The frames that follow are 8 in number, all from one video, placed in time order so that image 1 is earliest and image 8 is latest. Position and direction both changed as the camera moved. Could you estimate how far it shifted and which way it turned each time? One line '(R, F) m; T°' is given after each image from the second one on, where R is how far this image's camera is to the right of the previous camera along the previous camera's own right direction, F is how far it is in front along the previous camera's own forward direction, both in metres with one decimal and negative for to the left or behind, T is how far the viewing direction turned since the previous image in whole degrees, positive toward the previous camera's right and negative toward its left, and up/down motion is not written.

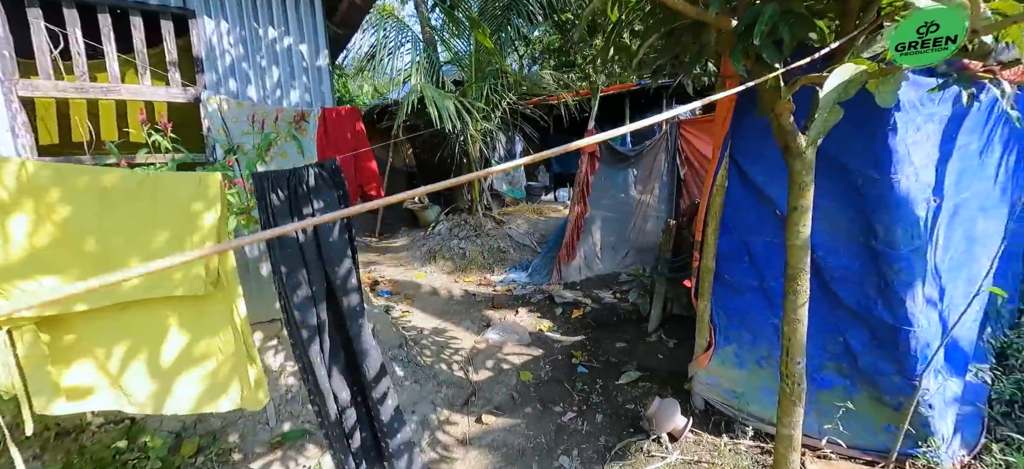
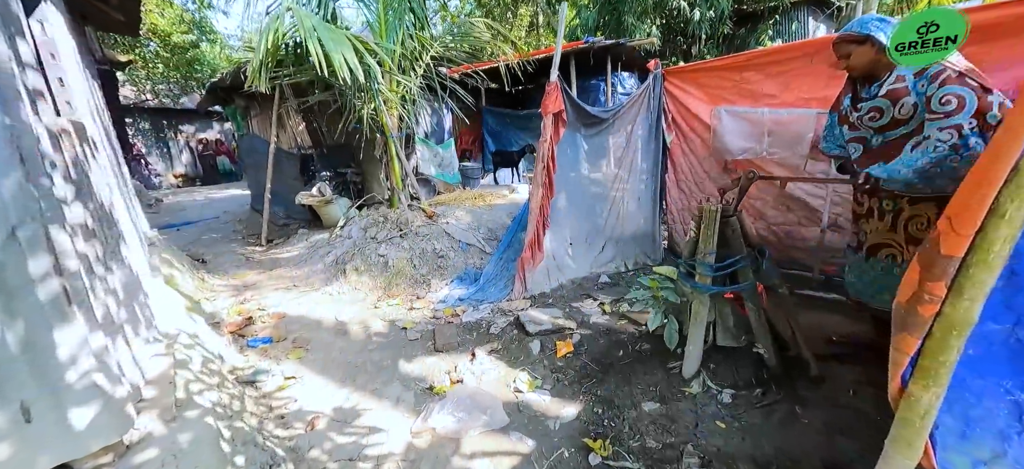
(-0.1, +1.4) m; +10°
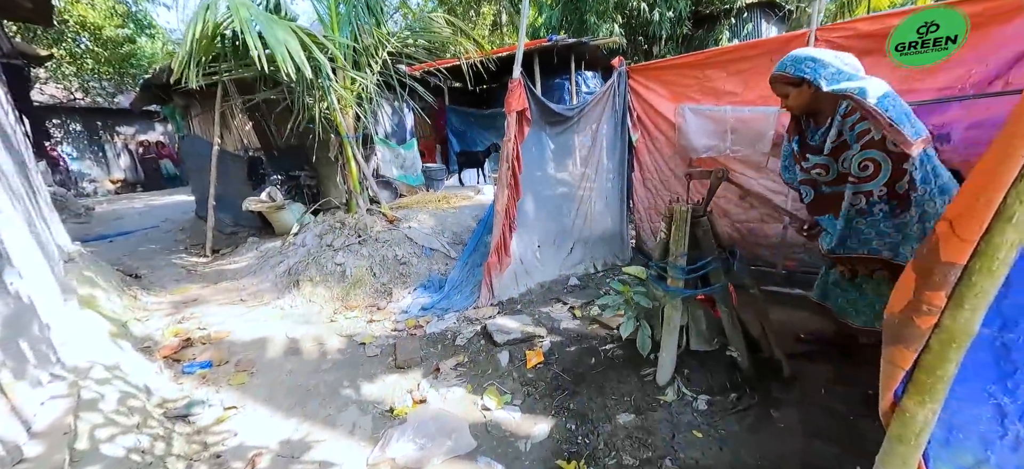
(0.0, +0.1) m; +4°
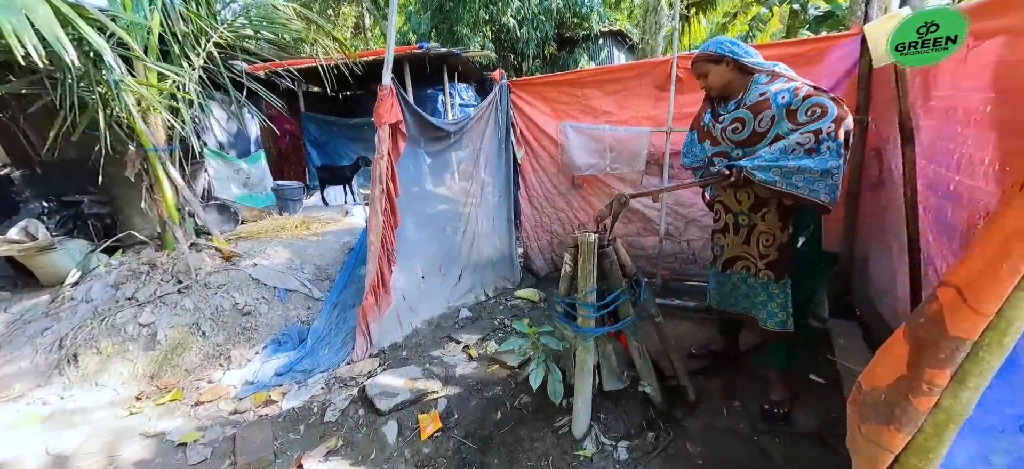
(0.0, +0.4) m; +17°
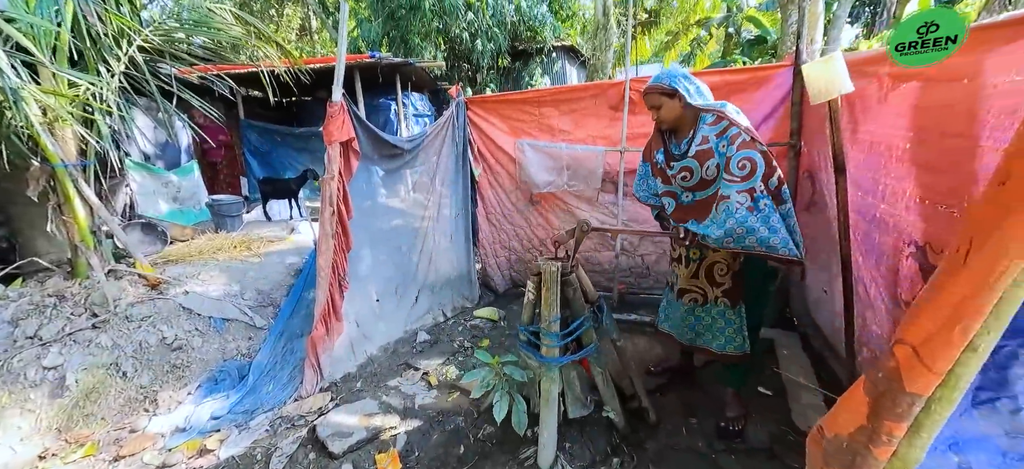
(0.0, +0.1) m; +6°
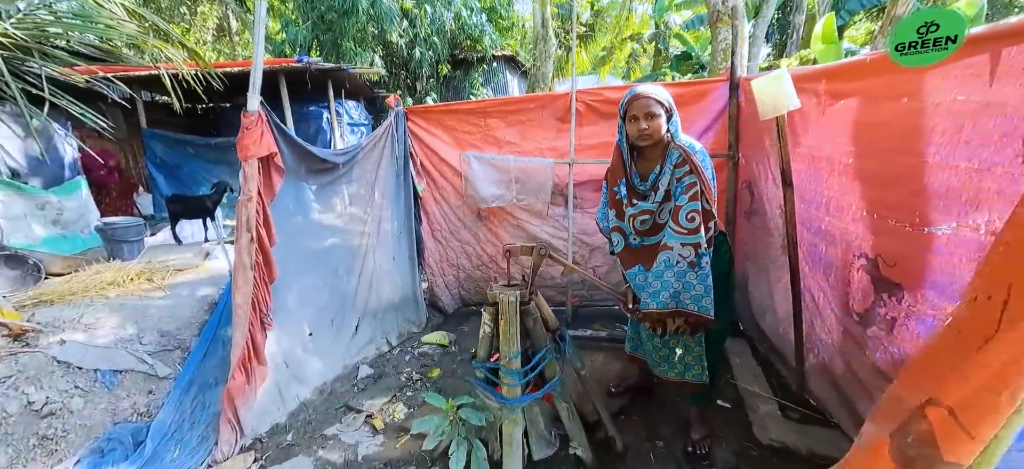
(0.0, +0.2) m; +8°
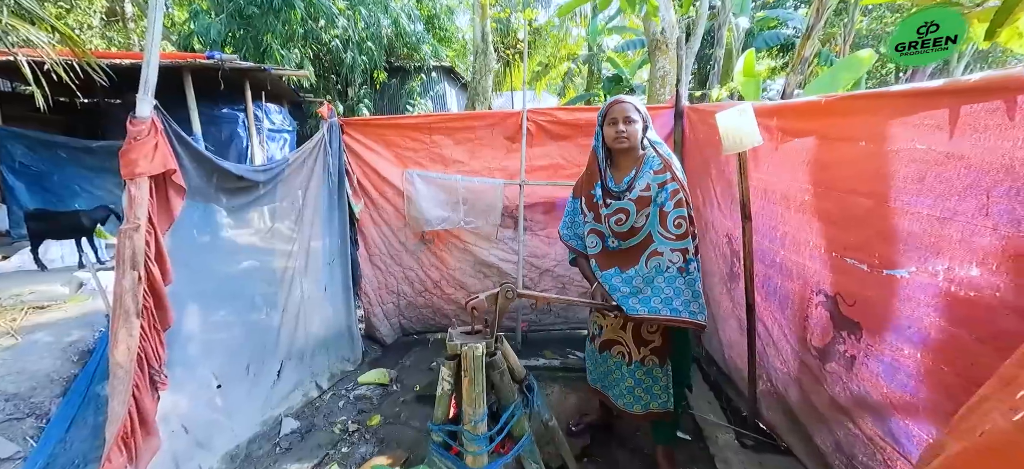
(-0.1, +0.2) m; +9°
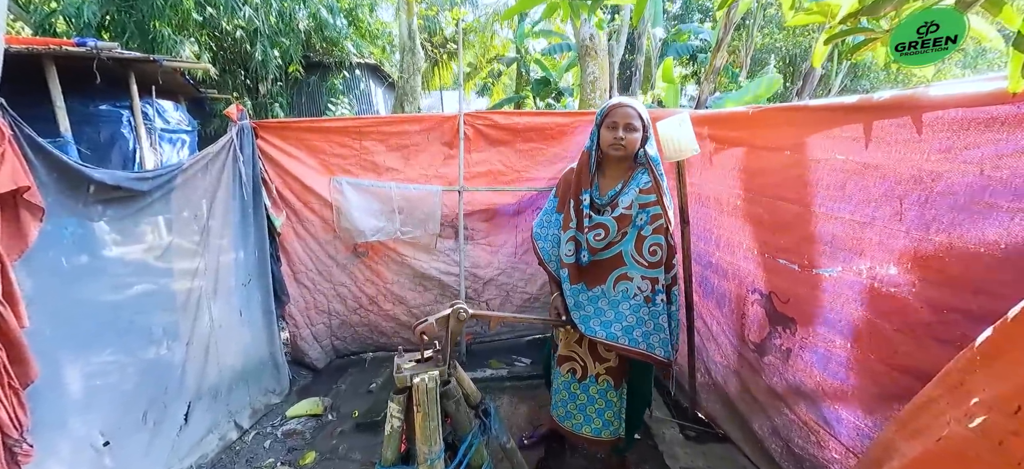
(-0.1, +0.1) m; +9°
